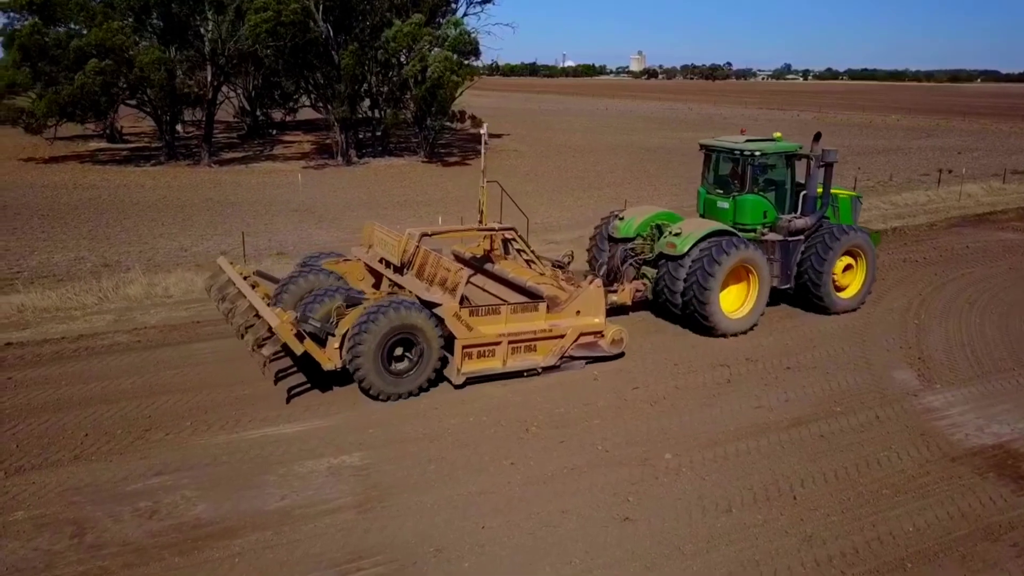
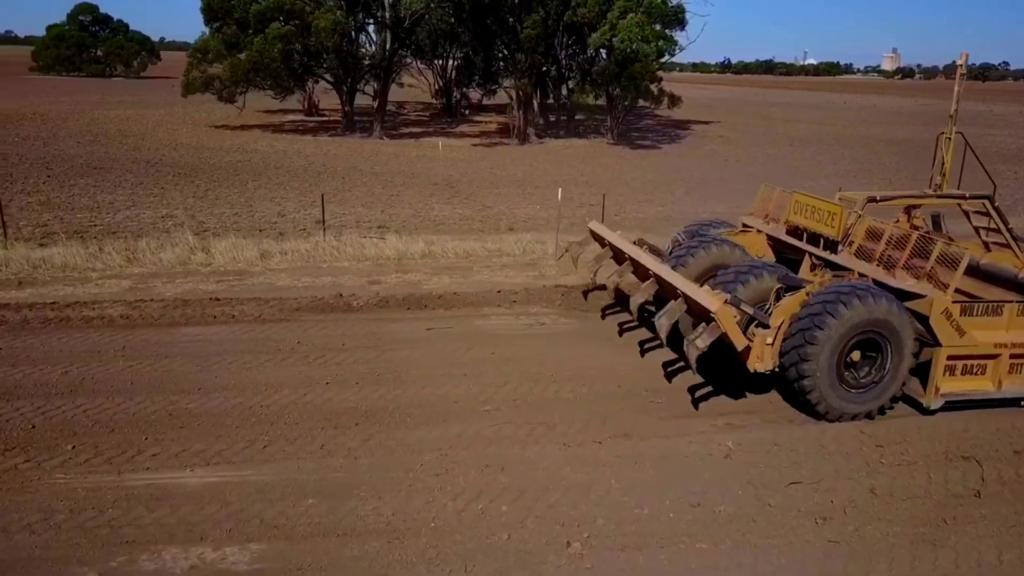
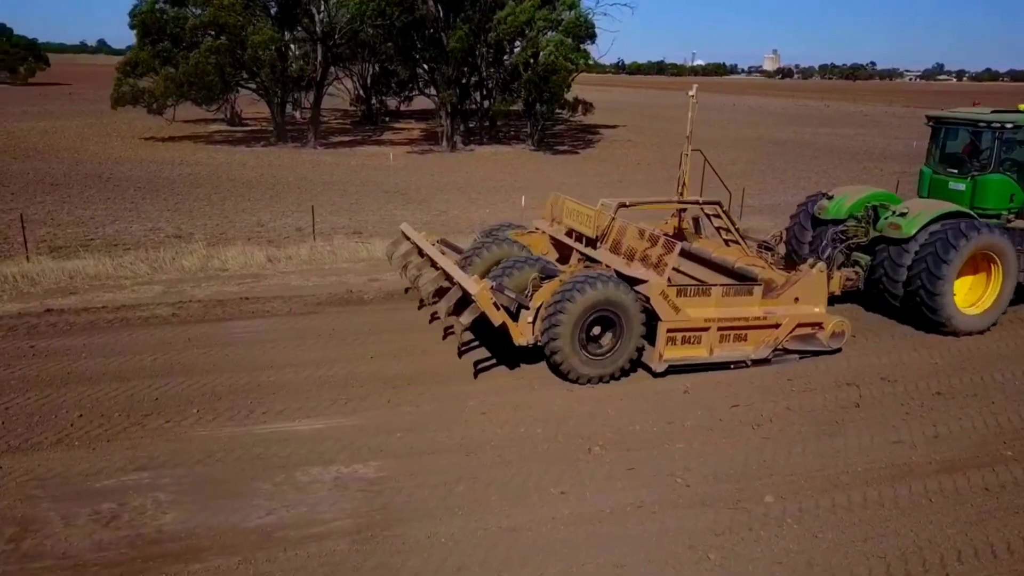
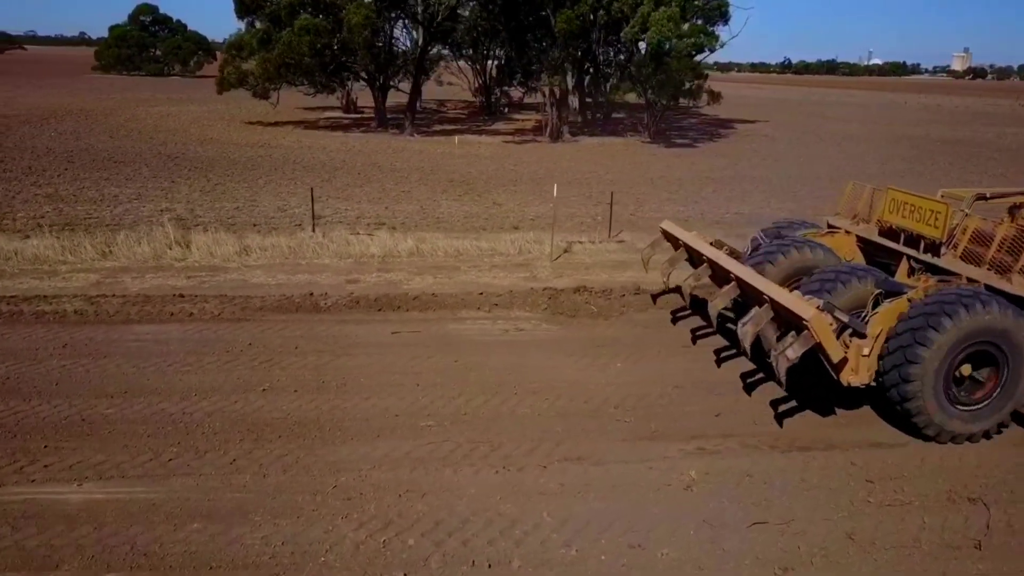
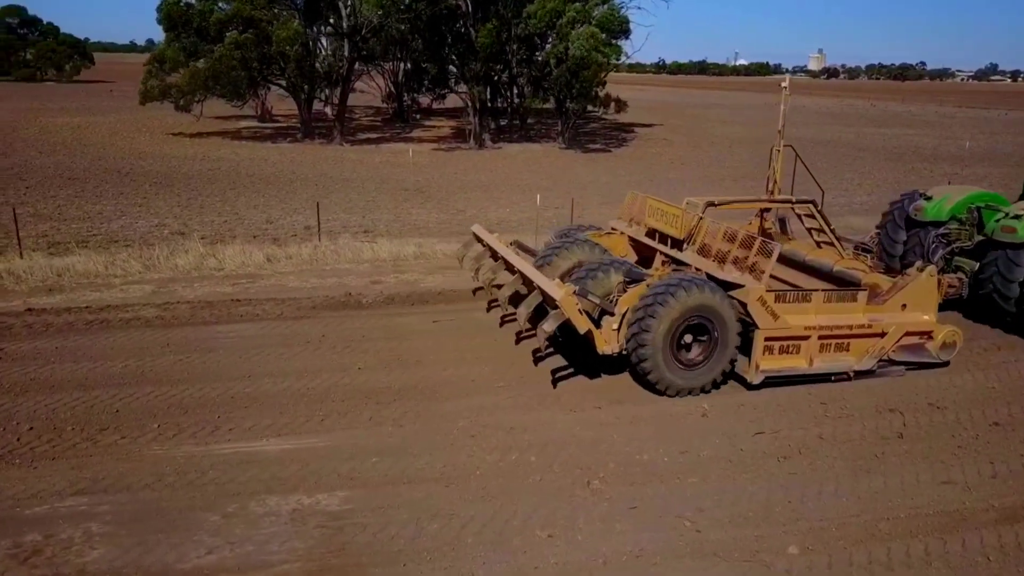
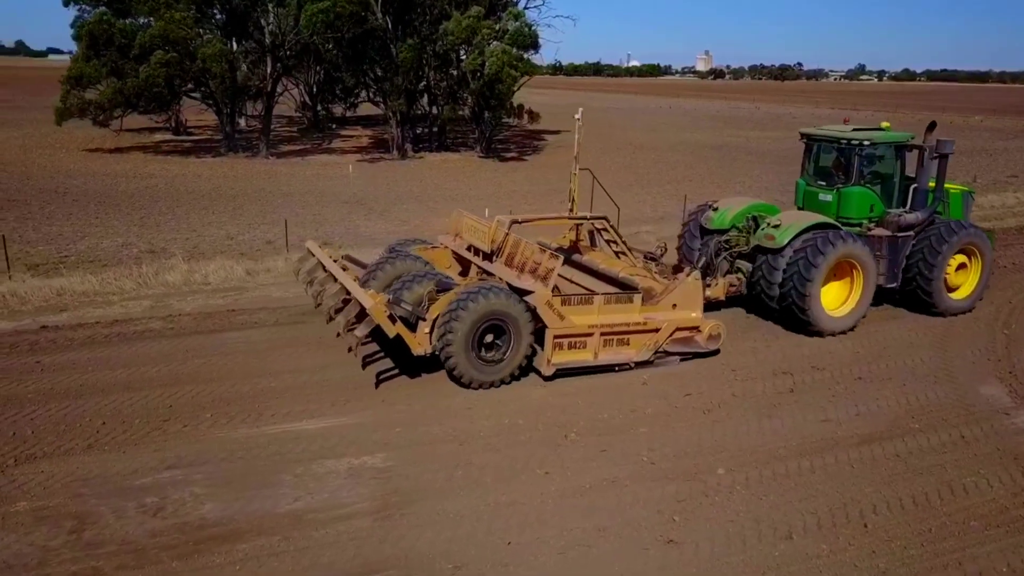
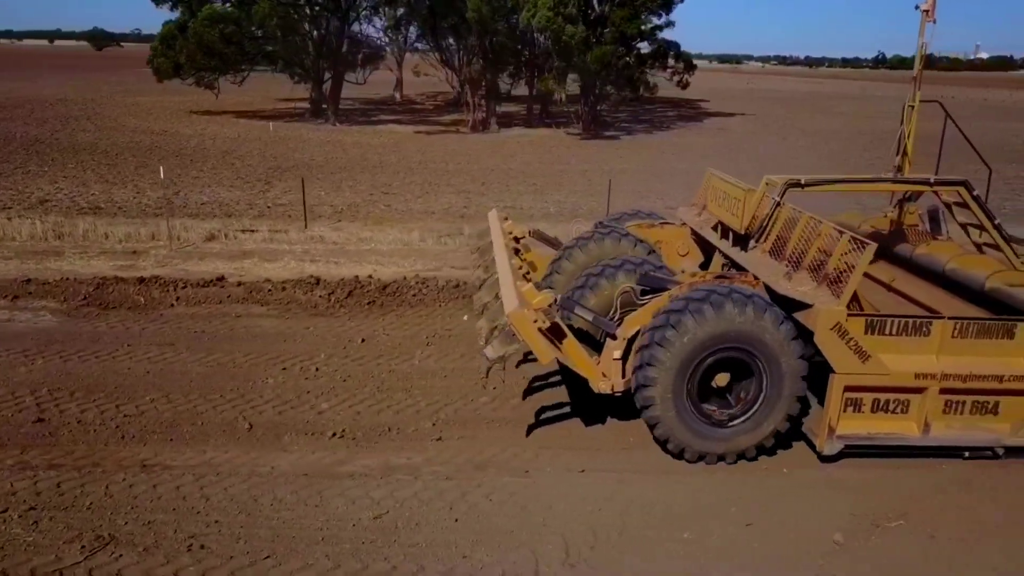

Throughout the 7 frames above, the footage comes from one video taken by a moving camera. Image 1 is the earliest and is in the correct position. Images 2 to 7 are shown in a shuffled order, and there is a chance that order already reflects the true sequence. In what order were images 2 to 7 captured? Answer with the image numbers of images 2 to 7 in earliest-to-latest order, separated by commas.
6, 3, 5, 2, 4, 7
